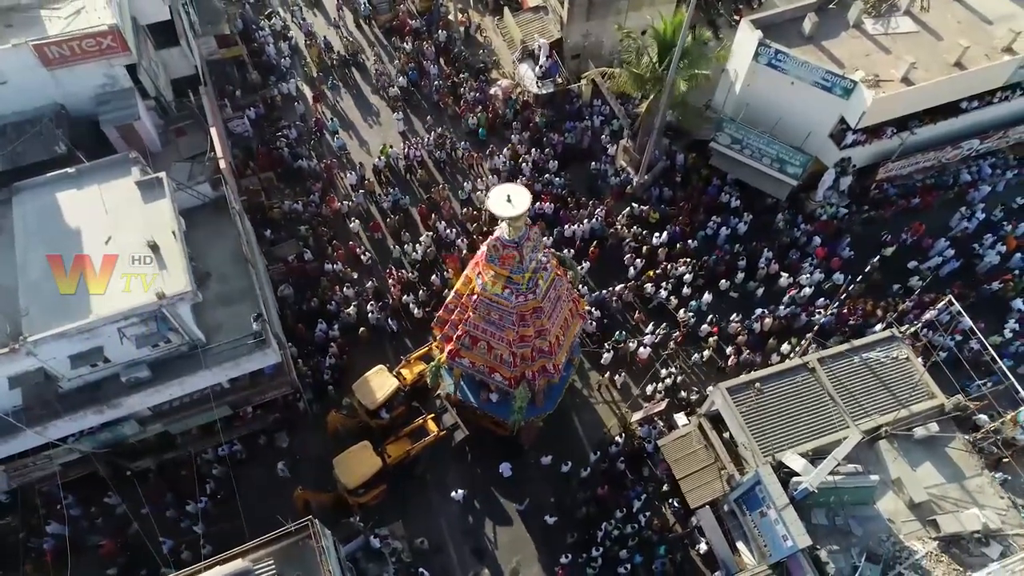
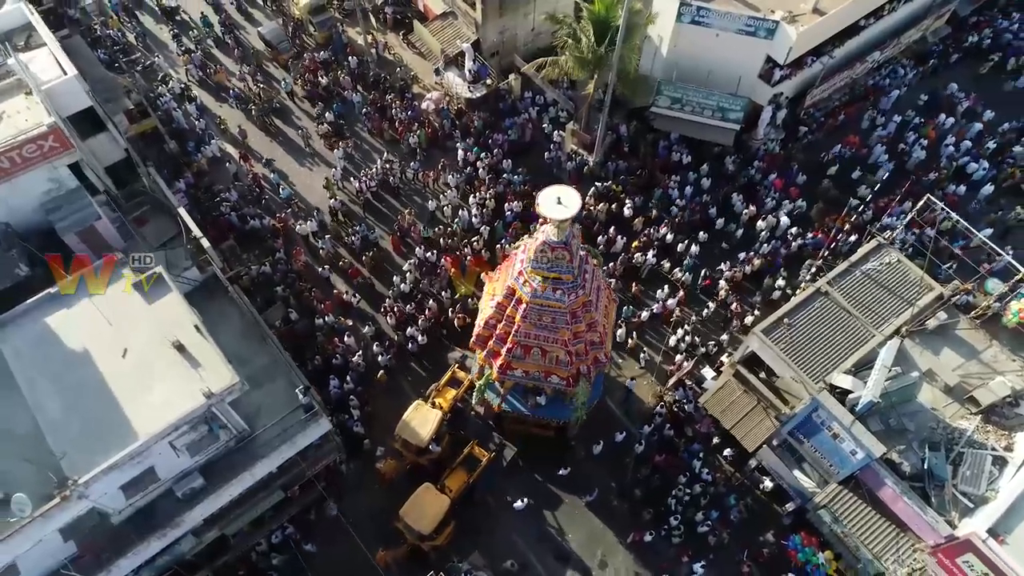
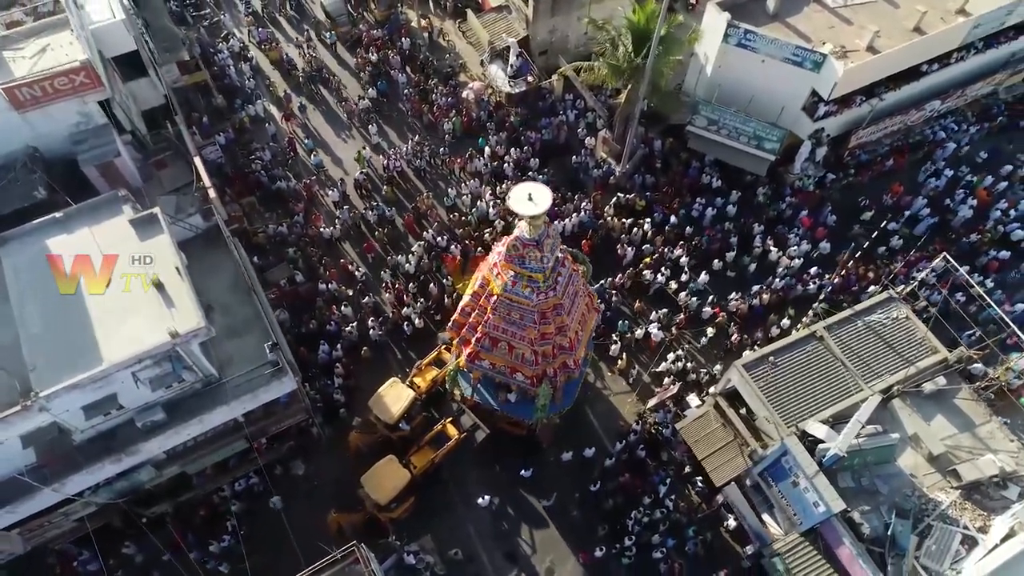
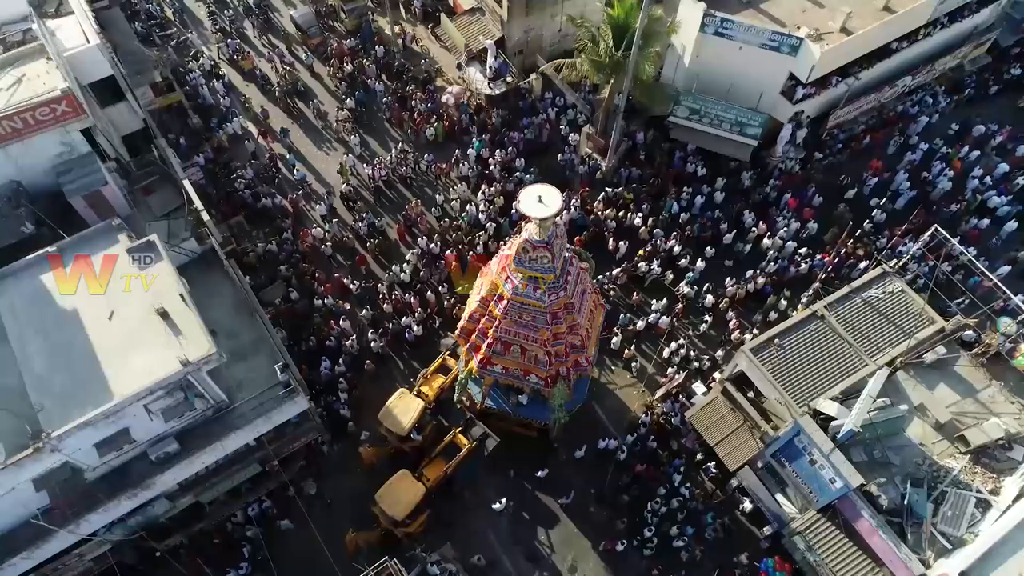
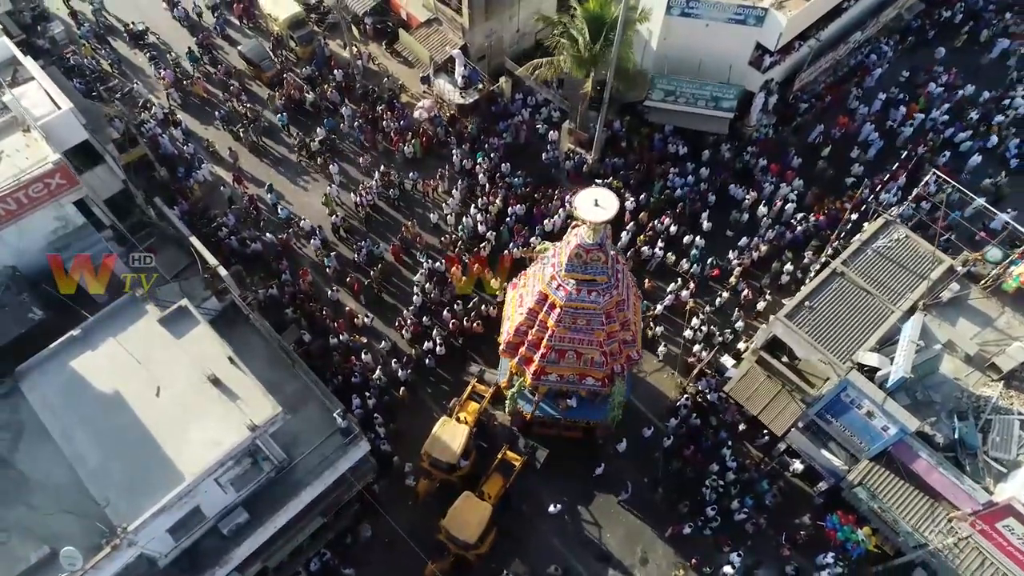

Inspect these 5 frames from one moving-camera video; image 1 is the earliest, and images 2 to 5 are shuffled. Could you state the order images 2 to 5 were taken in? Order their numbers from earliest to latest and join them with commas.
3, 4, 2, 5
